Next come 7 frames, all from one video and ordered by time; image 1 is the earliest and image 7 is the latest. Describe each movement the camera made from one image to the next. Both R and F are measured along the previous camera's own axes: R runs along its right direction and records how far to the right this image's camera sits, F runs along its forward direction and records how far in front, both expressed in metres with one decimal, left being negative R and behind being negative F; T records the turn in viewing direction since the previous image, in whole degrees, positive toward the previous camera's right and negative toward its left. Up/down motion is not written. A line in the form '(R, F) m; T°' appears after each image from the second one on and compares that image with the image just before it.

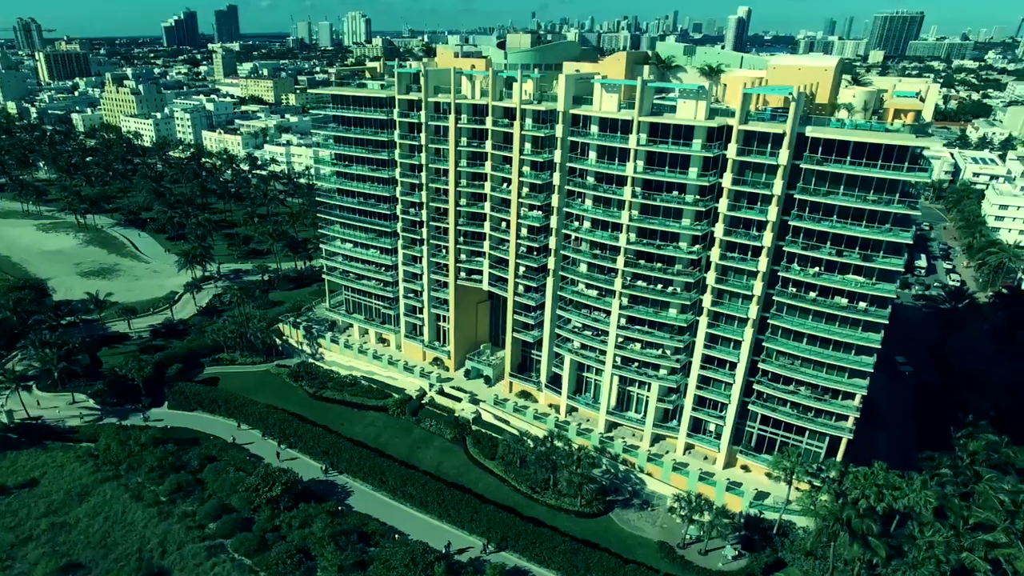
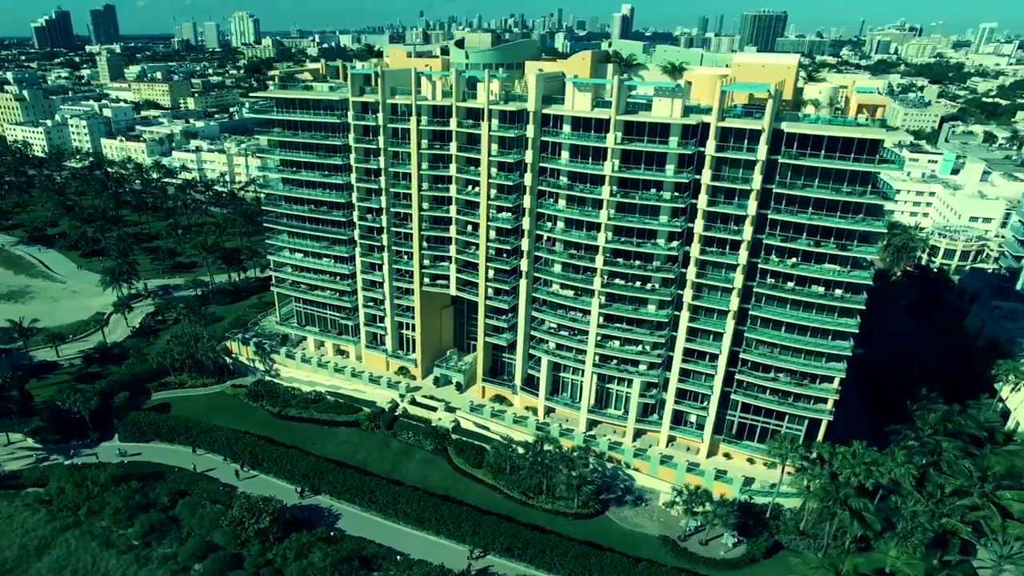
(-5.7, +1.6) m; +7°
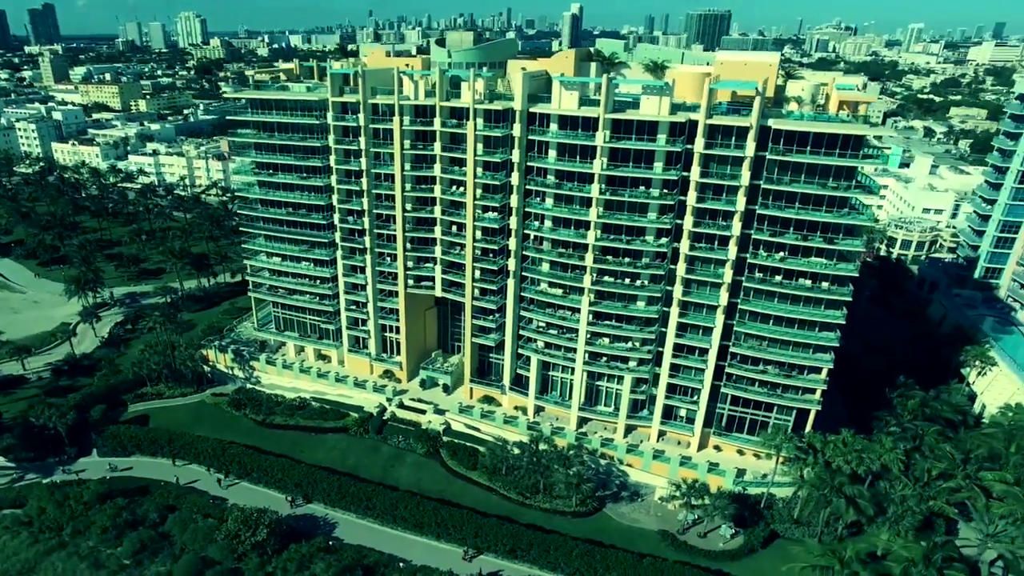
(-2.5, +0.4) m; +3°
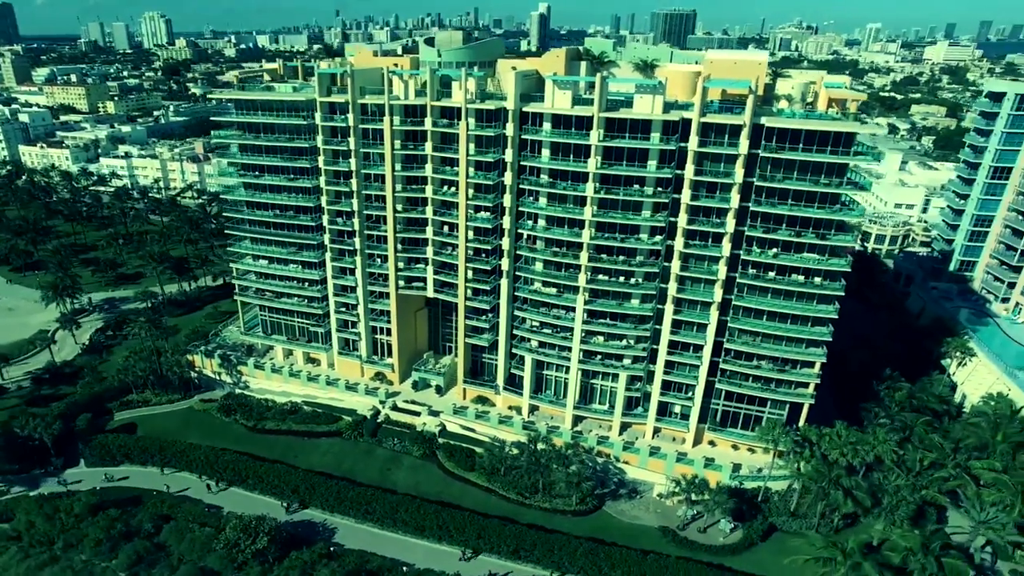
(-1.7, +0.2) m; +2°
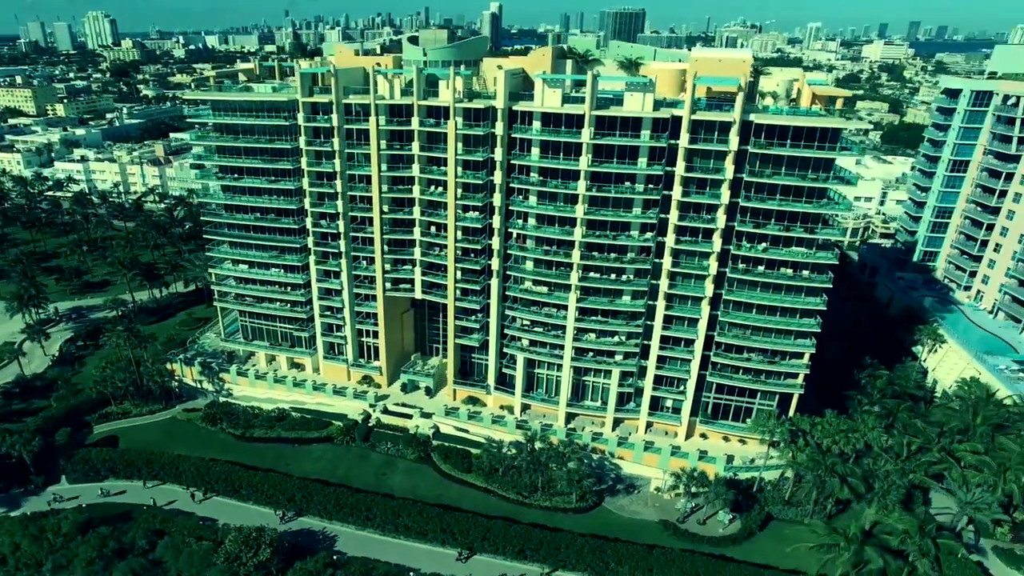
(-2.6, +0.3) m; +3°
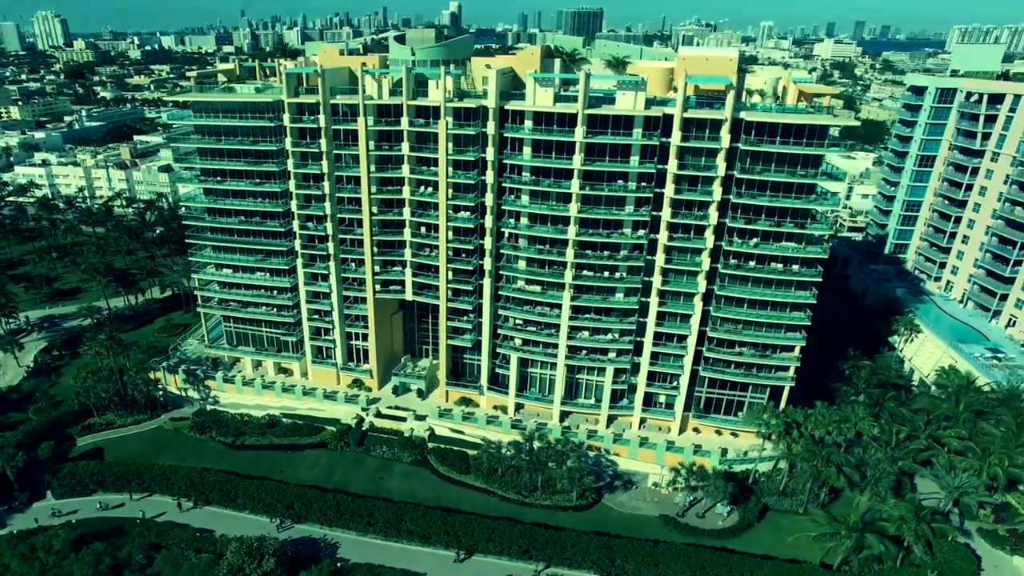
(-2.2, +0.2) m; +3°
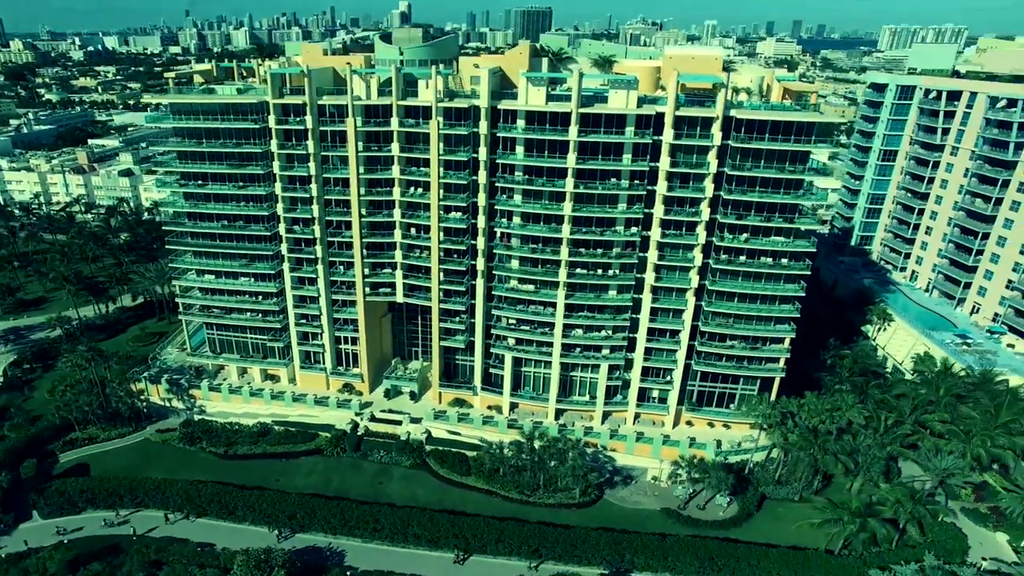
(-3.0, +0.1) m; +3°
